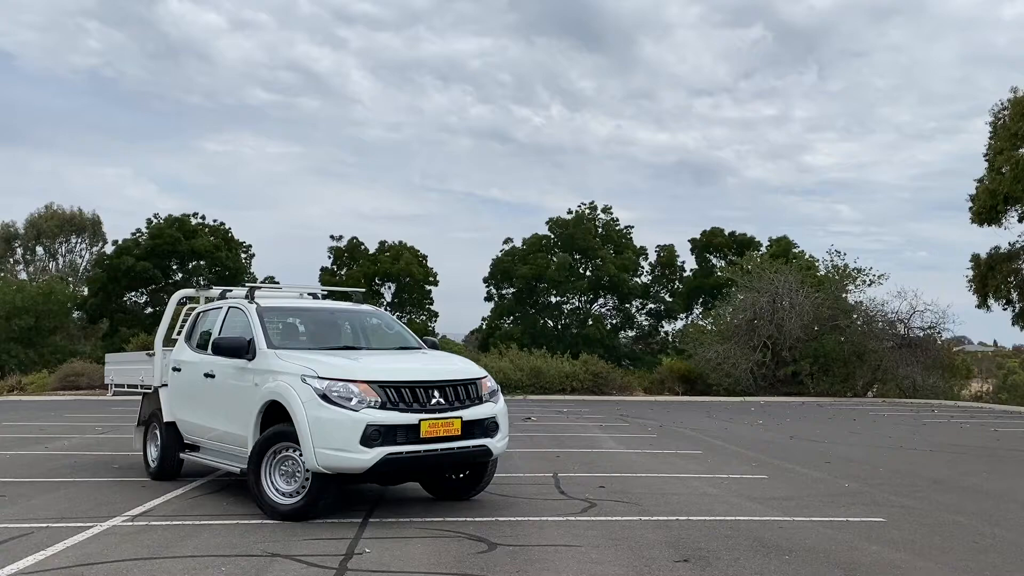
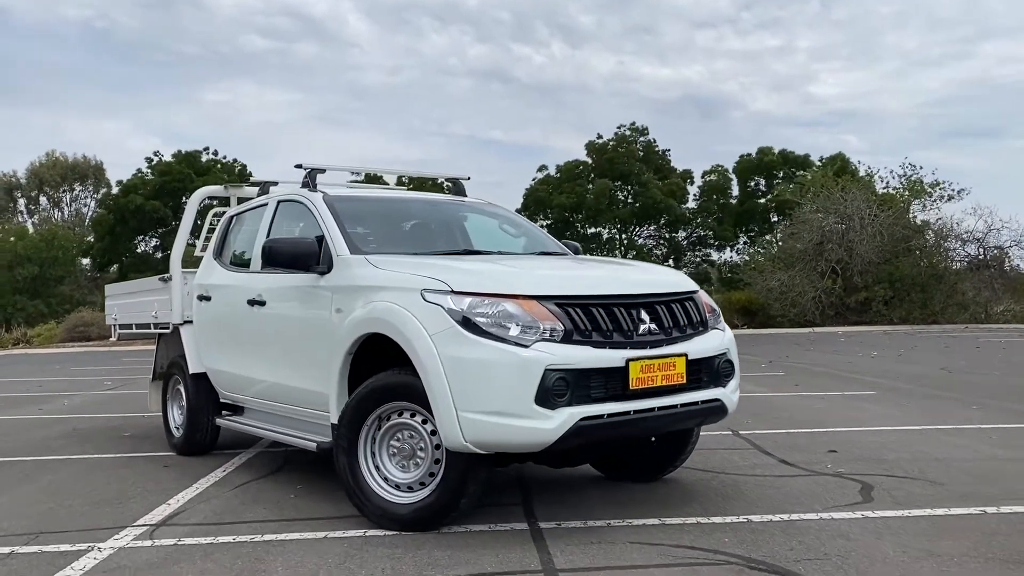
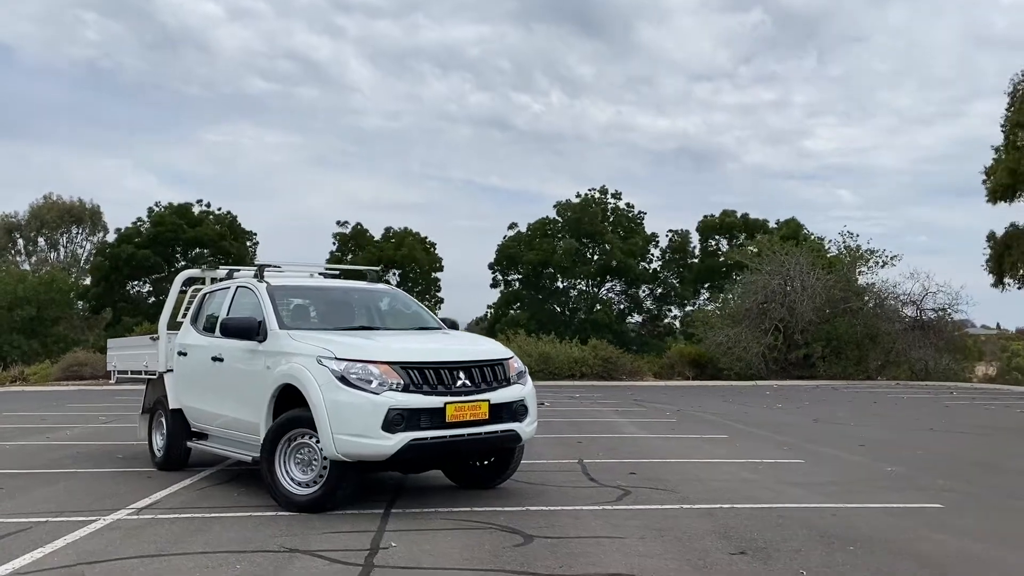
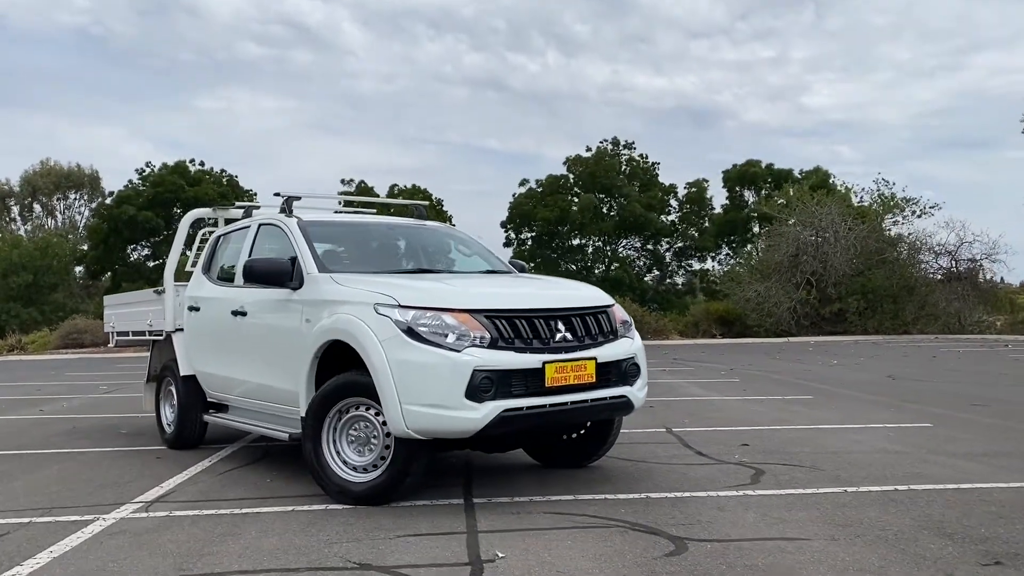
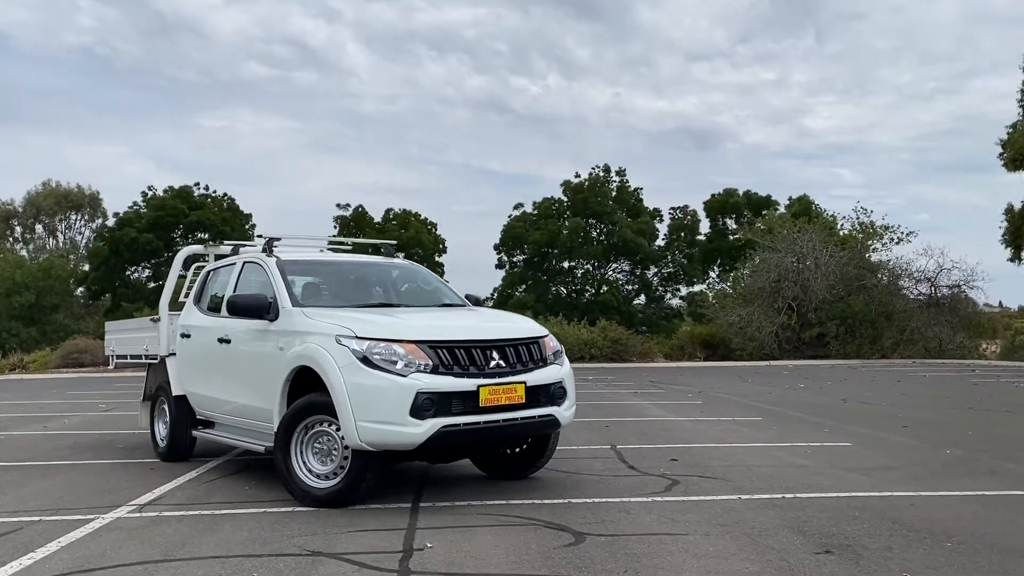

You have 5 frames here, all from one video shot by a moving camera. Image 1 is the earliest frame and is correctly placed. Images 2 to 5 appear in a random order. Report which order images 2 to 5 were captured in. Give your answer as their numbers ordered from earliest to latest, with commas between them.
3, 5, 4, 2
